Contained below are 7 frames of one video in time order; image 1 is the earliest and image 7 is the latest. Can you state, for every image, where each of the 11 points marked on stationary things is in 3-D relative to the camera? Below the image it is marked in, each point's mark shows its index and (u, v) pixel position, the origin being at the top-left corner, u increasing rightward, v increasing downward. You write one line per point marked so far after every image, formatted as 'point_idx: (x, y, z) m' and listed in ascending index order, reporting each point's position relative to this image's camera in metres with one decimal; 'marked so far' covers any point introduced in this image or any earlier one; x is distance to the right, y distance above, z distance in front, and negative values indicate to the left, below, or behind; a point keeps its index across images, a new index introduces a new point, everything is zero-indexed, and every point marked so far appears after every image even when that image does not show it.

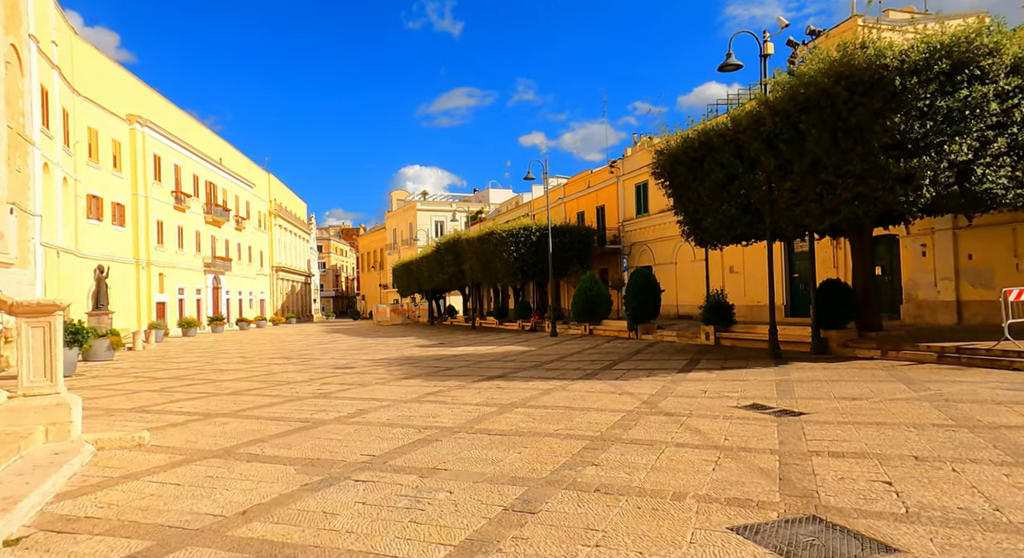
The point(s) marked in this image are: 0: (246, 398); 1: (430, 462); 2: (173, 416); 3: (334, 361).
0: (-3.9, -1.8, +9.0) m
1: (-0.7, -1.5, +5.0) m
2: (-4.1, -1.7, +7.4) m
3: (-4.5, -2.1, +15.4) m
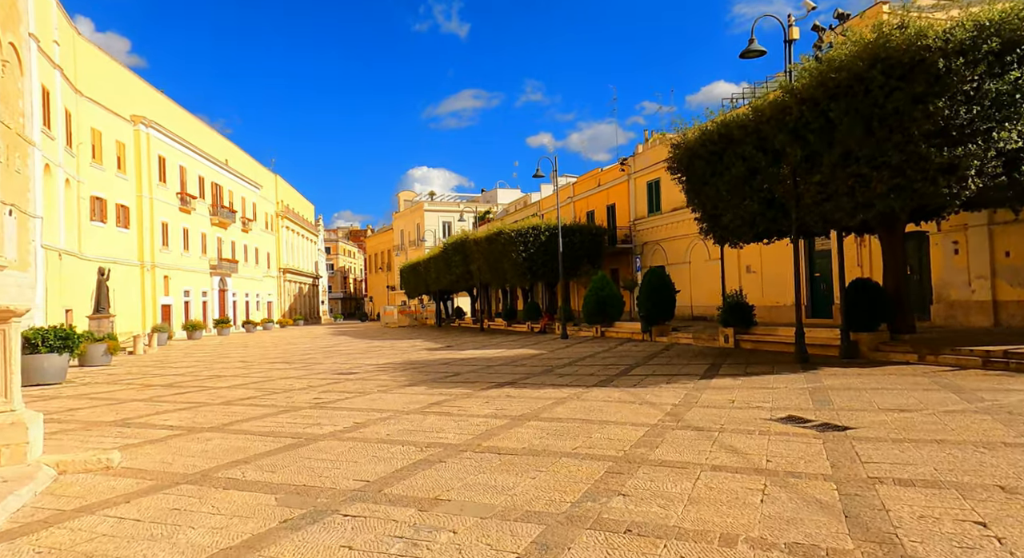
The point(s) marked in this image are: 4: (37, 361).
0: (-3.8, -1.8, +8.4) m
1: (-0.6, -1.5, +4.3) m
2: (-4.0, -1.7, +6.8) m
3: (-4.2, -2.1, +14.8) m
4: (-9.2, -1.6, +11.9) m
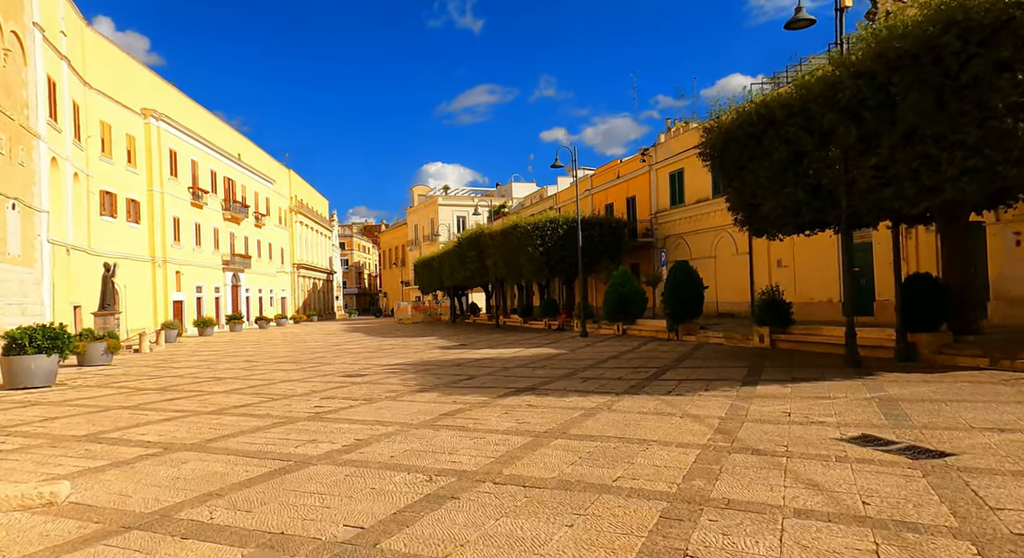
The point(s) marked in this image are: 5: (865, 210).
0: (-3.5, -1.7, +7.6) m
1: (-0.4, -1.5, +3.4) m
2: (-3.7, -1.7, +5.9) m
3: (-3.8, -2.0, +14.0) m
4: (-8.9, -1.6, +11.1) m
5: (+5.6, +1.1, +9.7) m
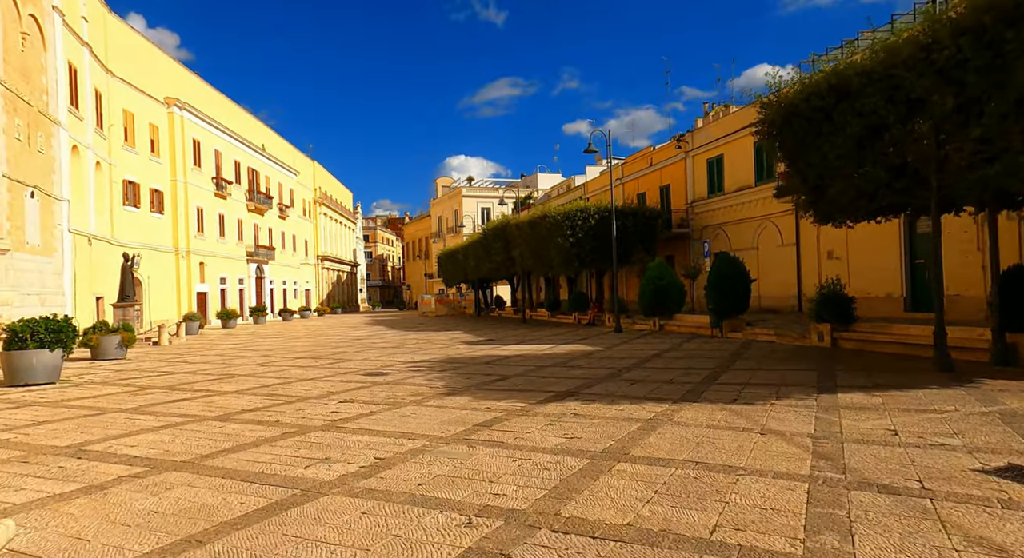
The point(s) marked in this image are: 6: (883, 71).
0: (-3.0, -1.6, +6.6) m
1: (-0.1, -1.4, +2.4) m
2: (-3.3, -1.5, +5.0) m
3: (-3.1, -1.8, +13.0) m
4: (-8.2, -1.4, +10.4) m
5: (+6.2, +1.2, +8.4) m
6: (+5.5, +3.1, +9.1) m
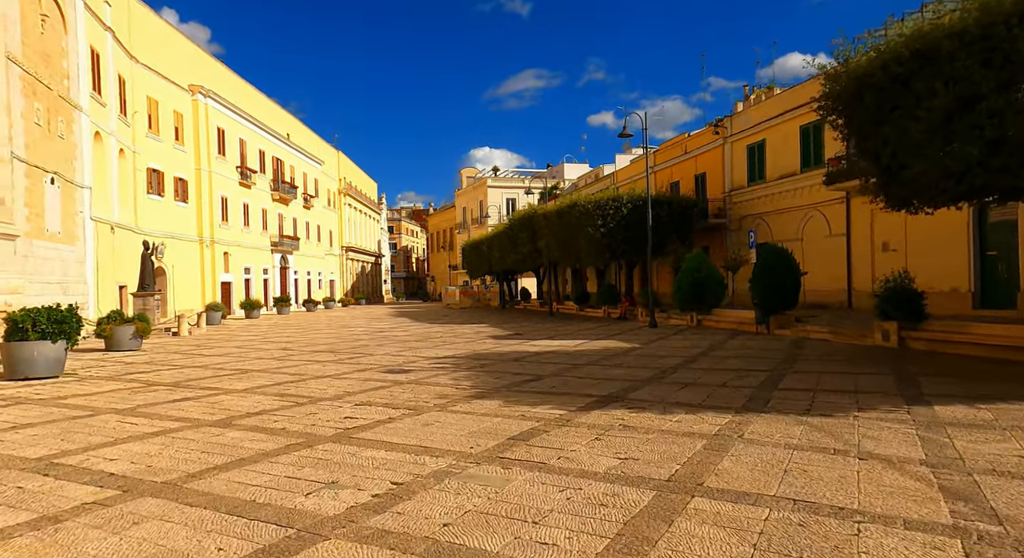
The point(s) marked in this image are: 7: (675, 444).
0: (-2.7, -1.5, +5.8) m
1: (+0.1, -1.4, +1.4) m
2: (-3.0, -1.4, +4.2) m
3: (-2.5, -1.6, +12.2) m
4: (-7.7, -1.2, +9.7) m
5: (+6.6, +1.3, +7.2) m
6: (+6.0, +3.2, +7.8) m
7: (+1.4, -1.4, +5.3) m
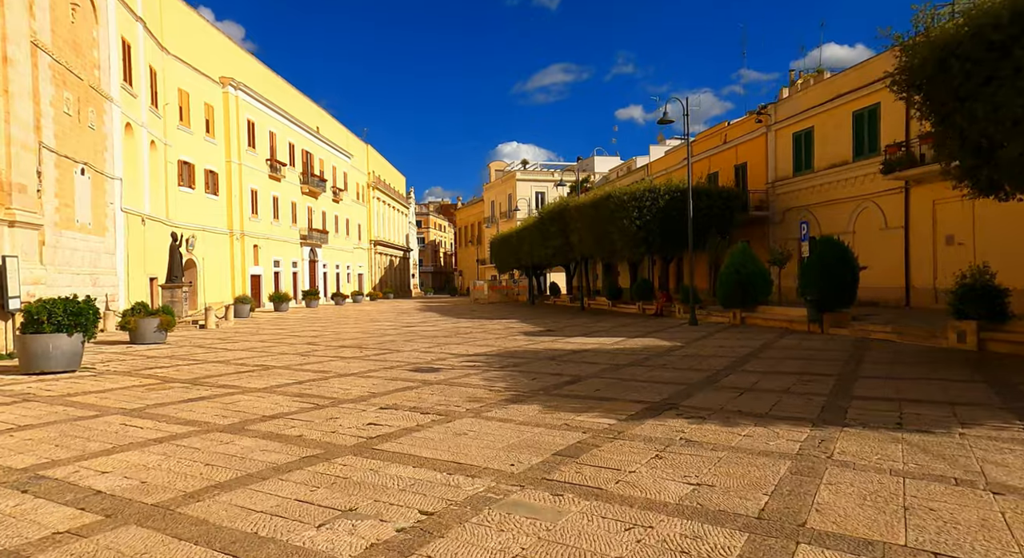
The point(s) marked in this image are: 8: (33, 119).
0: (-2.3, -1.4, +5.1) m
1: (+0.3, -1.3, +0.6) m
2: (-2.7, -1.4, +3.5) m
3: (-1.8, -1.5, +11.5) m
4: (-7.2, -1.0, +9.3) m
5: (+7.1, +1.3, +6.1) m
6: (+6.5, +3.2, +6.8) m
7: (+1.8, -1.4, +4.5) m
8: (-10.4, +3.5, +13.3) m
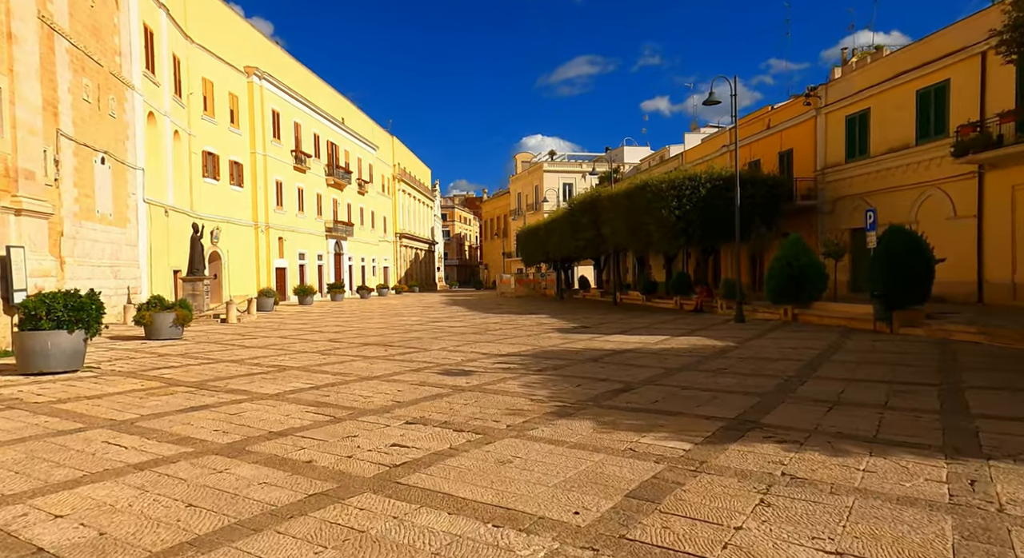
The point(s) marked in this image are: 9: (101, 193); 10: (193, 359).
0: (-1.9, -1.3, +4.2) m
1: (+0.5, -1.3, -0.4) m
2: (-2.4, -1.3, +2.6) m
3: (-1.2, -1.3, +10.6) m
4: (-6.6, -0.9, +8.5) m
5: (+7.5, +1.4, +4.7) m
6: (+6.9, +3.3, +5.4) m
7: (+2.1, -1.3, +3.4) m
8: (-9.7, +3.7, +12.6) m
9: (-13.4, +2.8, +19.9) m
10: (-5.5, -1.4, +10.6) m
